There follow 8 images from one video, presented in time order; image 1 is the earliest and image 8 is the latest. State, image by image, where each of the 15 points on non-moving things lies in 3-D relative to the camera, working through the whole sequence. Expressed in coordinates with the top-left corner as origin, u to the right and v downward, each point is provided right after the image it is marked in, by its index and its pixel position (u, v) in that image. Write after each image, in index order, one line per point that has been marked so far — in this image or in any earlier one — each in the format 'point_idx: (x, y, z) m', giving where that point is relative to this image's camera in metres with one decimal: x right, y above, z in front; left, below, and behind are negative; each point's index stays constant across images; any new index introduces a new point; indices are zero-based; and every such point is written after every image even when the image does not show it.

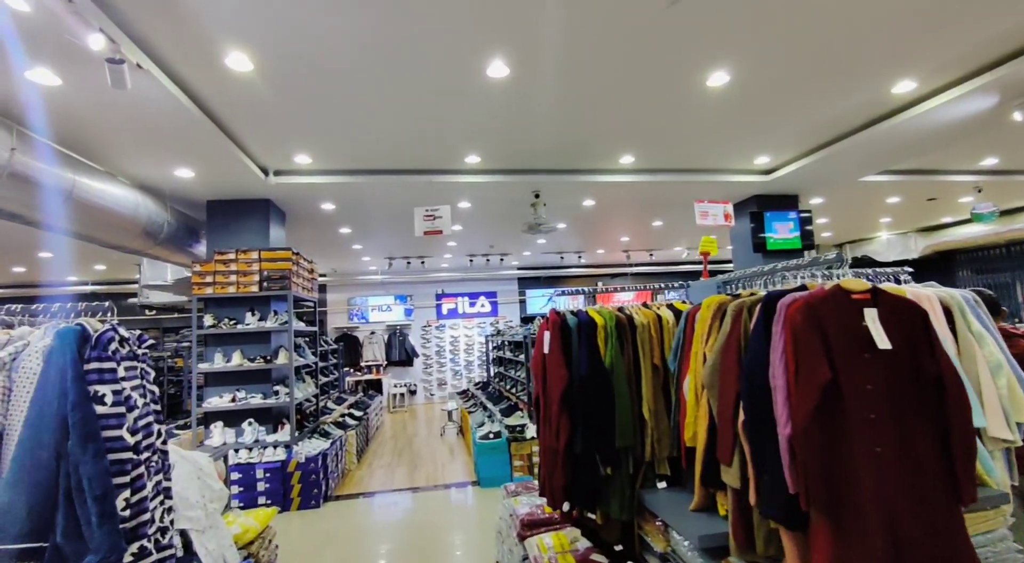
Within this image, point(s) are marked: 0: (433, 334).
0: (-1.8, -1.2, +11.8) m
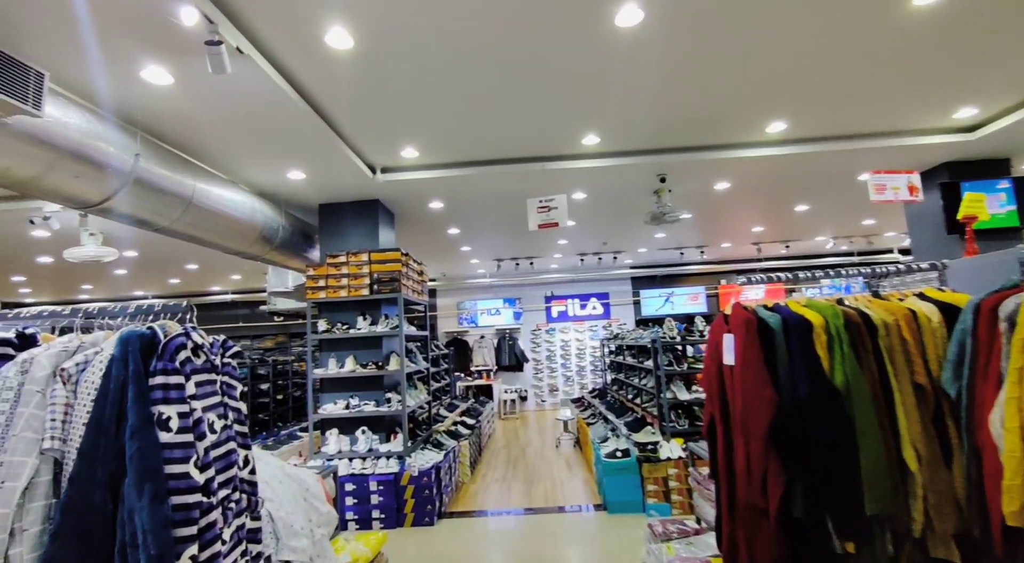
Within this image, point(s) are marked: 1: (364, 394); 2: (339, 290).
0: (+0.7, -1.3, +11.4) m
1: (-1.4, -1.1, +4.9) m
2: (-1.6, -0.1, +4.8) m
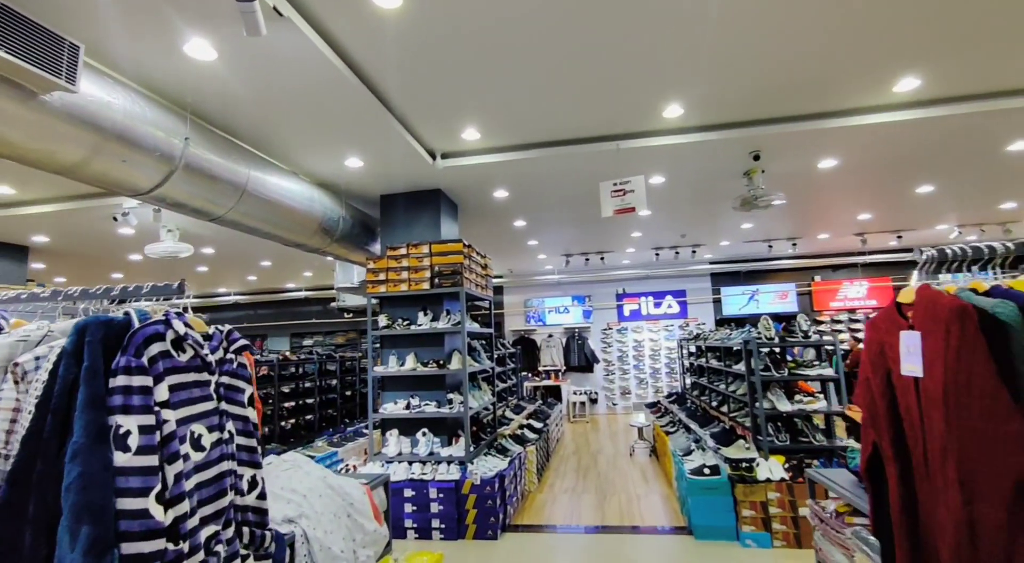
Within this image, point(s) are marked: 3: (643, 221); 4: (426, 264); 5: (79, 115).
0: (+2.2, -1.2, +10.8) m
1: (-0.8, -1.0, +4.7) m
2: (-1.0, 0.0, +4.6) m
3: (+1.7, +0.8, +6.6) m
4: (-0.8, +0.2, +4.6) m
5: (-2.0, +0.8, +2.3) m
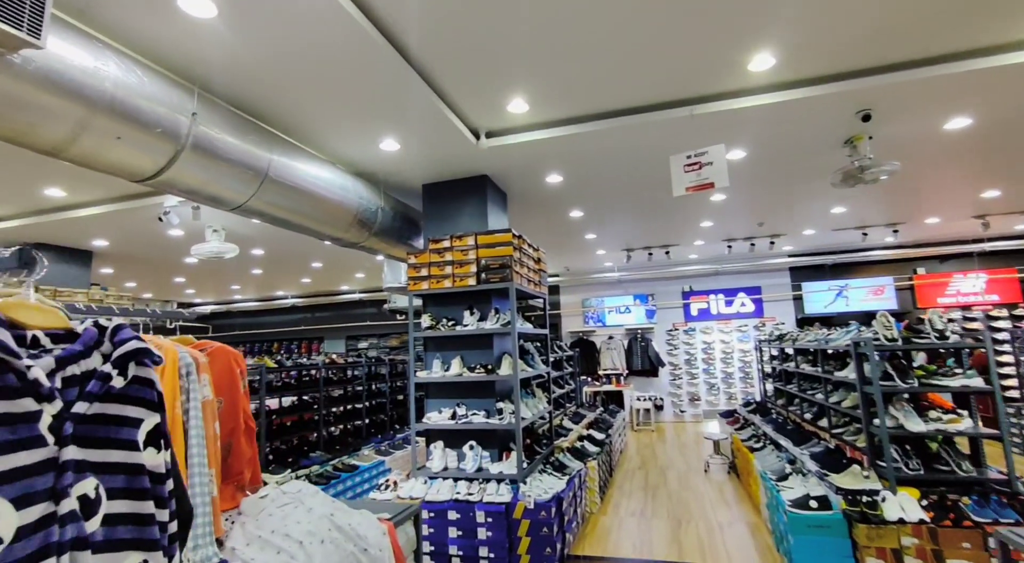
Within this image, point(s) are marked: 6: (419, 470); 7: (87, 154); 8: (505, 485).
0: (+3.3, -1.2, +10.0) m
1: (-0.3, -1.0, +4.2) m
2: (-0.6, 0.0, +4.1) m
3: (+2.4, +0.9, +5.9) m
4: (-0.3, +0.2, +4.1) m
5: (-1.8, +0.8, +2.0) m
6: (-0.7, -1.5, +4.0) m
7: (-1.9, +0.6, +2.2) m
8: (-0.1, -1.5, +3.6) m
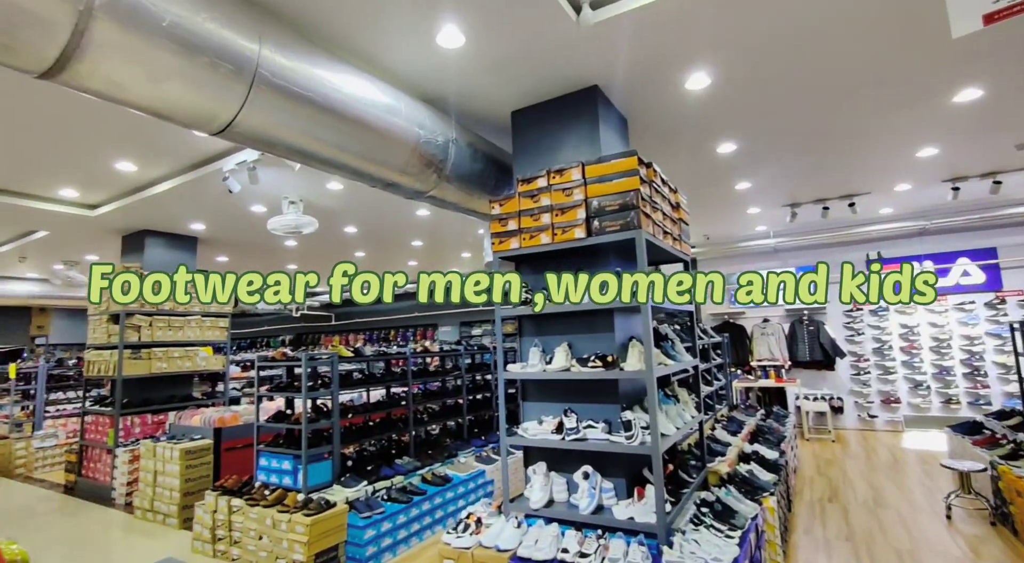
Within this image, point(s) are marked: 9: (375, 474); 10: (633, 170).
0: (+5.4, -0.6, +7.6) m
1: (+0.4, -0.7, +2.9) m
2: (+0.2, +0.3, +2.9) m
3: (+3.4, +1.2, +3.9) m
4: (+0.4, +0.5, +2.8) m
5: (-1.6, +0.9, +1.1) m
6: (0.0, -1.2, +2.8) m
7: (-1.6, +0.7, +1.4) m
8: (+0.6, -1.2, +2.3) m
9: (-1.1, -1.6, +4.1) m
10: (+0.6, +0.6, +2.7) m
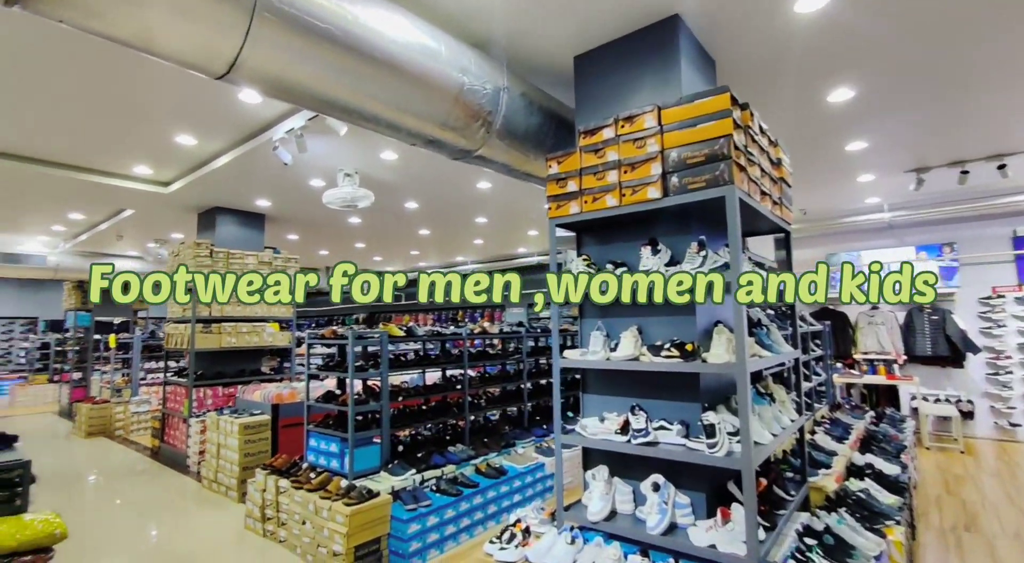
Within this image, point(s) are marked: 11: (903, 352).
0: (+6.3, -0.4, +6.4) m
1: (+0.7, -0.6, +2.4) m
2: (+0.4, +0.4, +2.4) m
3: (+3.8, +1.4, +2.9) m
4: (+0.6, +0.6, +2.3) m
5: (-1.5, +1.0, +0.8) m
6: (+0.3, -1.1, +2.4) m
7: (-1.5, +0.8, +1.1) m
8: (+0.8, -1.1, +1.8) m
9: (-0.7, -1.4, +3.8) m
10: (+0.9, +0.7, +2.1) m
11: (+5.3, -0.9, +6.8) m
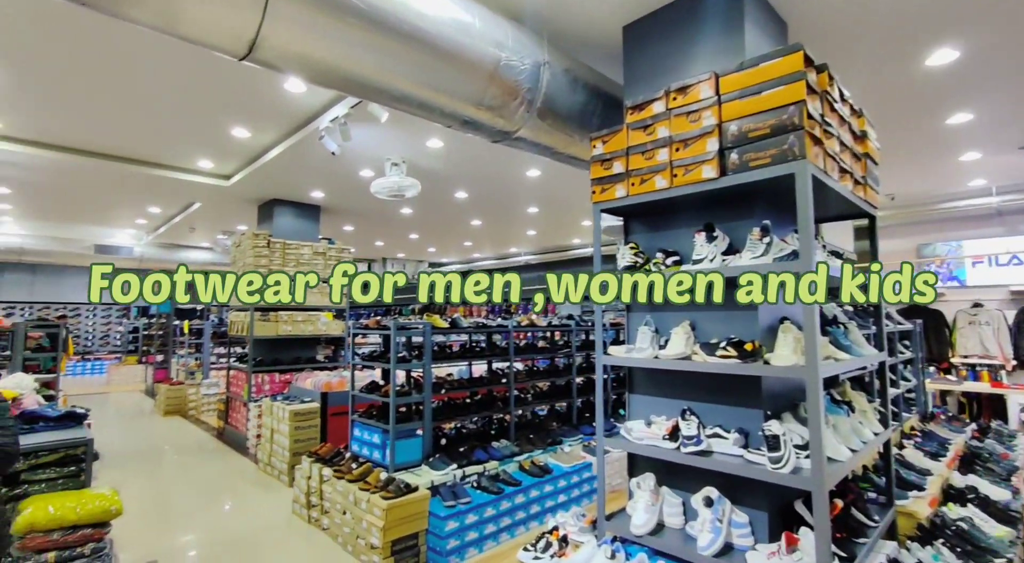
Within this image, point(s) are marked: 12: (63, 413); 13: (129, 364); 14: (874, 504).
0: (+6.8, -0.3, +5.5) m
1: (+0.9, -0.6, +2.2) m
2: (+0.6, +0.4, +2.2) m
3: (+4.0, +1.4, +2.2) m
4: (+0.8, +0.6, +2.0) m
5: (-1.5, +1.1, +0.8) m
6: (+0.4, -1.0, +2.2) m
7: (-1.5, +0.9, +1.1) m
8: (+0.9, -1.1, +1.6) m
9: (-0.3, -1.3, +3.7) m
10: (+1.0, +0.7, +1.8) m
11: (+5.9, -0.9, +6.0) m
12: (-2.7, -0.8, +3.0) m
13: (-9.9, -2.1, +13.0) m
14: (+1.6, -1.0, +2.2) m
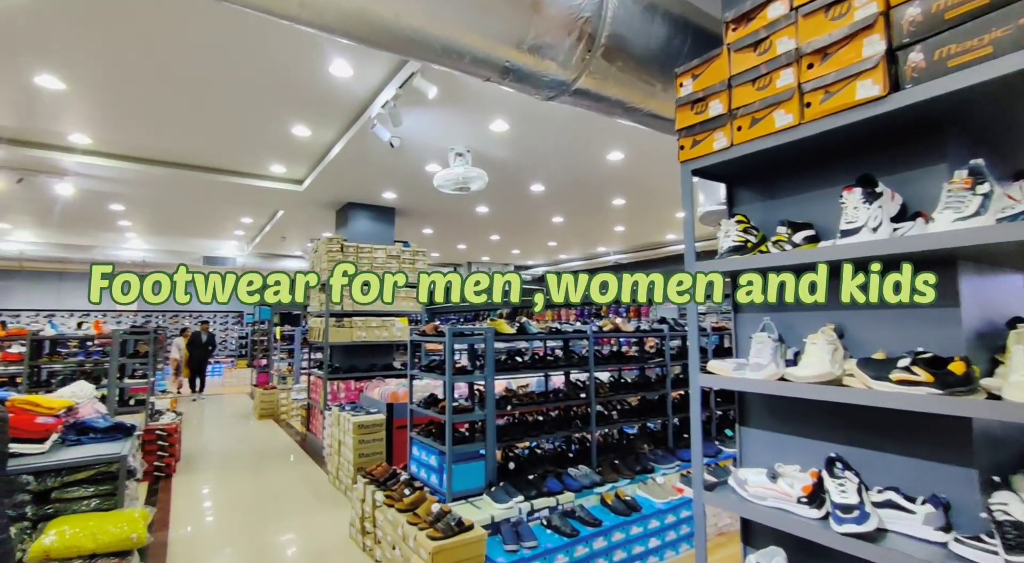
0: (+7.5, -0.2, +3.6) m
1: (+1.0, -0.5, +1.4) m
2: (+0.8, +0.5, +1.5) m
3: (+4.1, +1.5, +0.9) m
4: (+0.9, +0.7, +1.3) m
5: (-1.6, +1.1, +0.5) m
6: (+0.6, -1.0, +1.5) m
7: (-1.5, +0.9, +0.8) m
8: (+0.9, -1.0, +0.8) m
9: (+0.2, -1.3, +3.2) m
10: (+1.1, +0.8, +1.1) m
11: (+6.7, -0.7, +4.3) m
12: (-2.3, -0.8, +2.9) m
13: (-7.5, -2.4, +14.0) m
14: (+1.8, -0.9, +1.3) m
